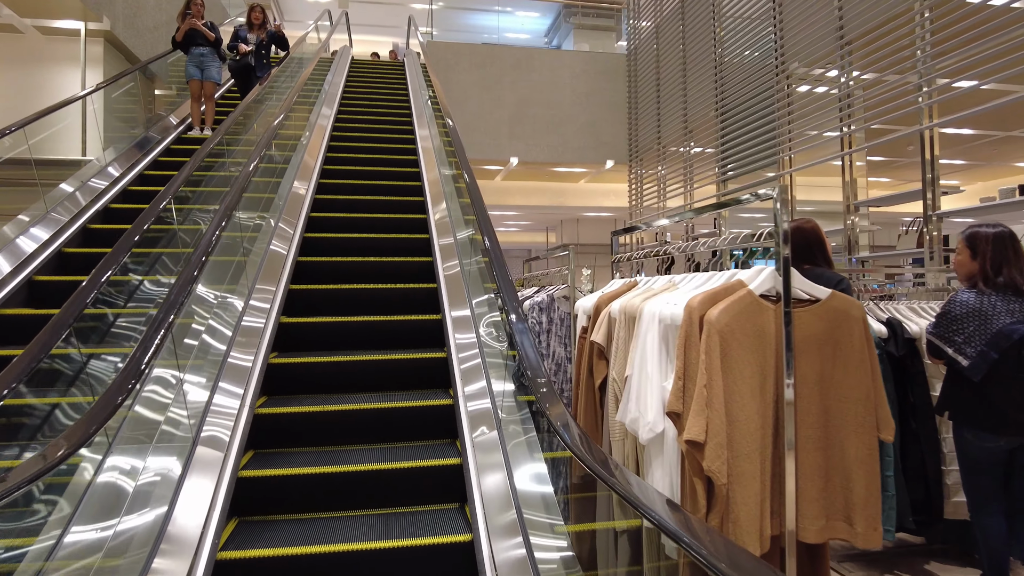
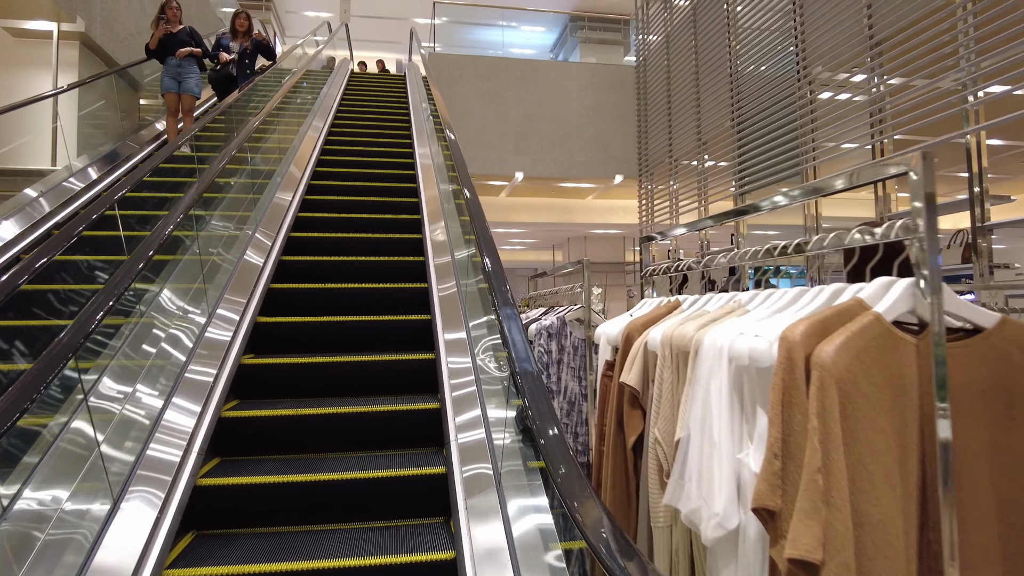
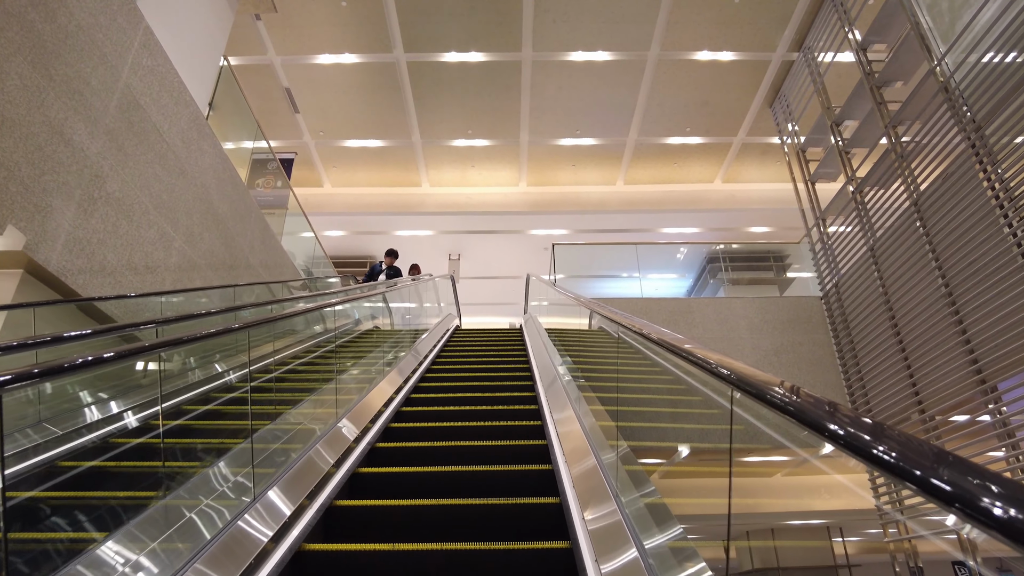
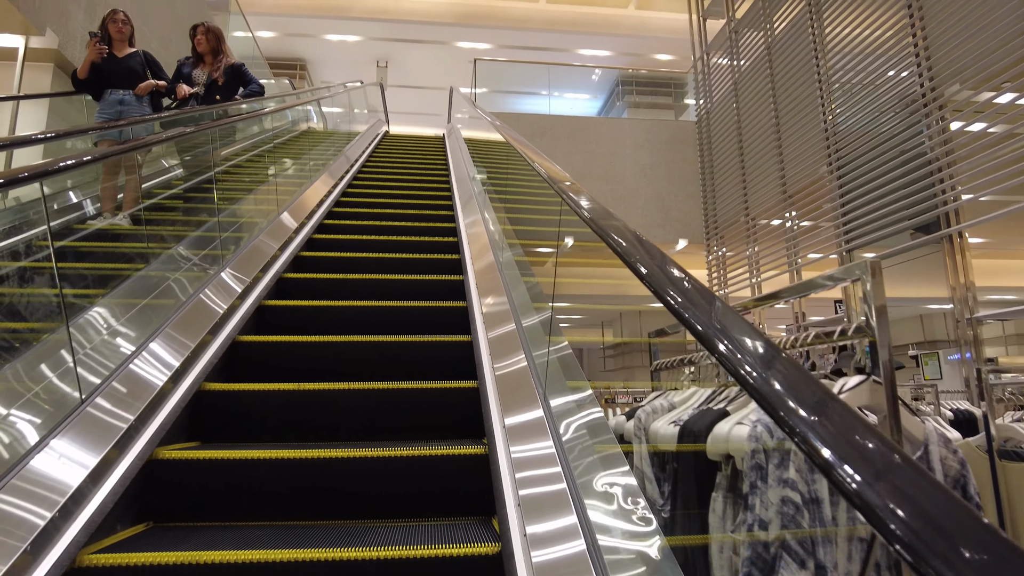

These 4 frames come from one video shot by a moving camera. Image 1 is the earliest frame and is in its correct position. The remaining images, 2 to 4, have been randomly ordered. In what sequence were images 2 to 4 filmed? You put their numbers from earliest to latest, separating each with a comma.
2, 4, 3
